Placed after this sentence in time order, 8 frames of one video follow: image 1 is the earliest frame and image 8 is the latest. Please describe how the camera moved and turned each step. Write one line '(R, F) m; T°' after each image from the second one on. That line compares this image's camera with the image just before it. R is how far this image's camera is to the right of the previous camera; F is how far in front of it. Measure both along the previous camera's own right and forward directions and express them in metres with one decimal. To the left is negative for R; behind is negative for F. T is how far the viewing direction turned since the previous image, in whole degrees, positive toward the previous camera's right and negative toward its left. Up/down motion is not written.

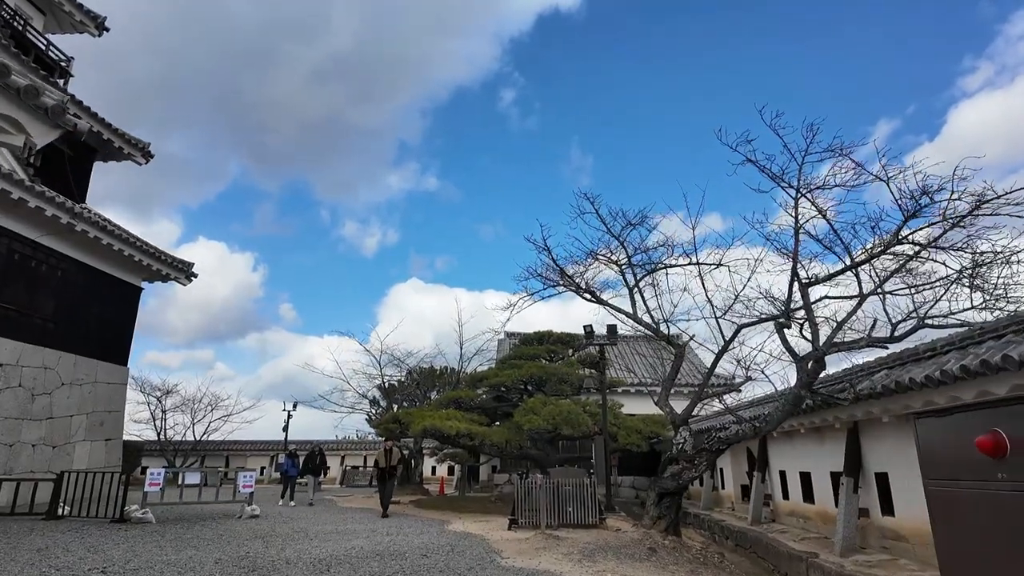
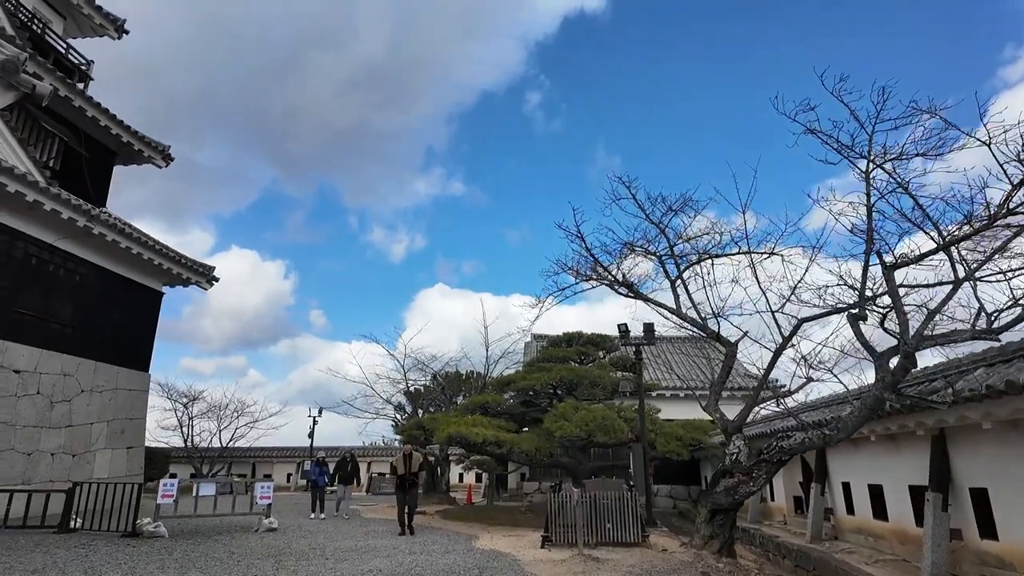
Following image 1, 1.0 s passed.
(-0.1, +0.6) m; -3°
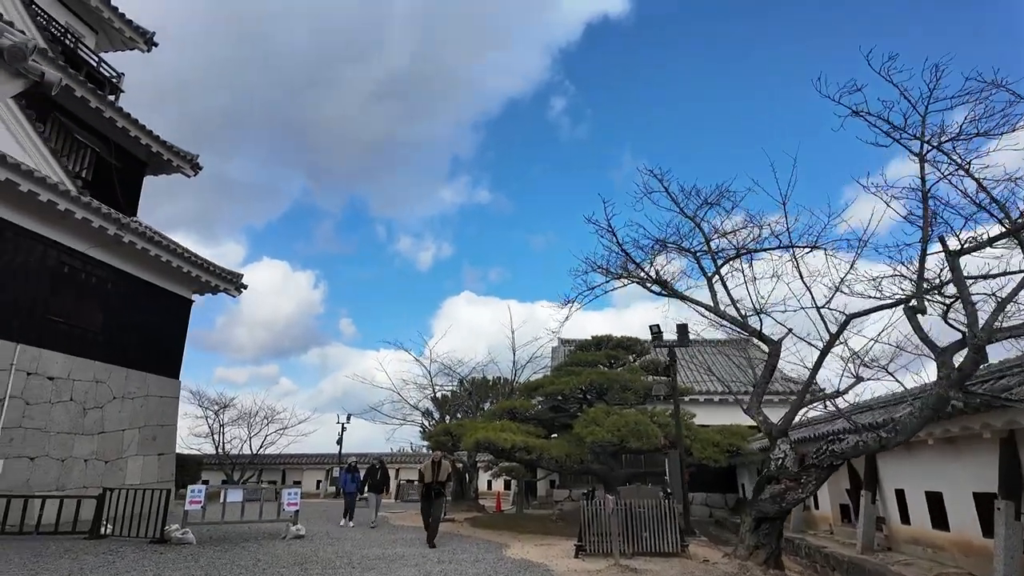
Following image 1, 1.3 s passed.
(0.0, +0.2) m; -2°
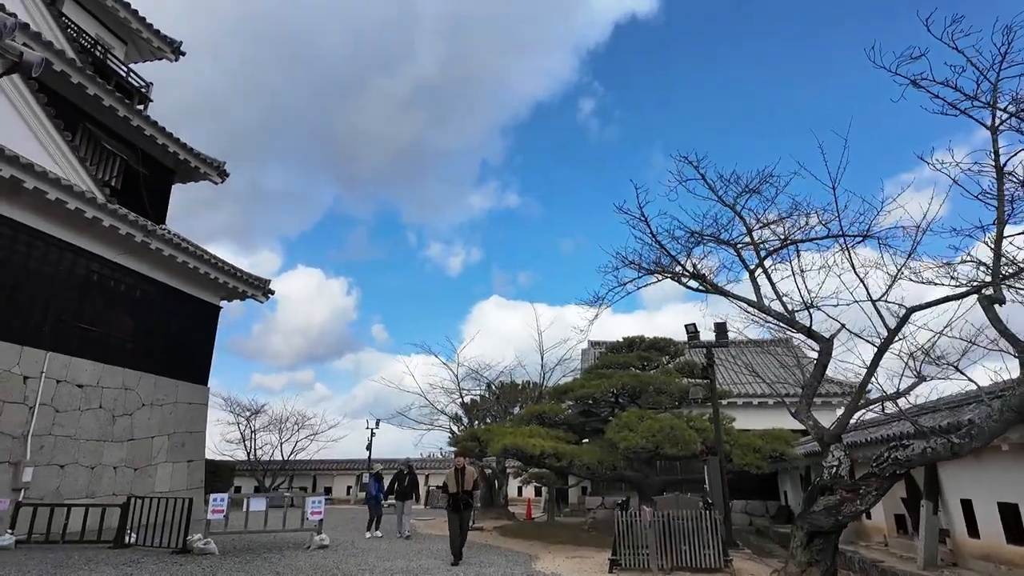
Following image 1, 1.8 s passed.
(0.0, +0.3) m; -3°
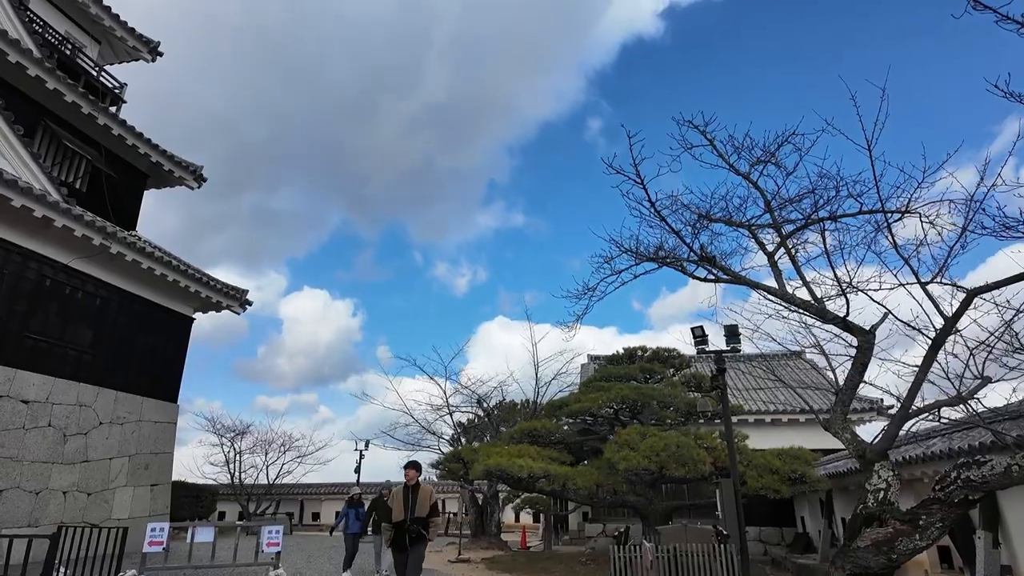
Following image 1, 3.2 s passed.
(+0.3, +0.9) m; 0°
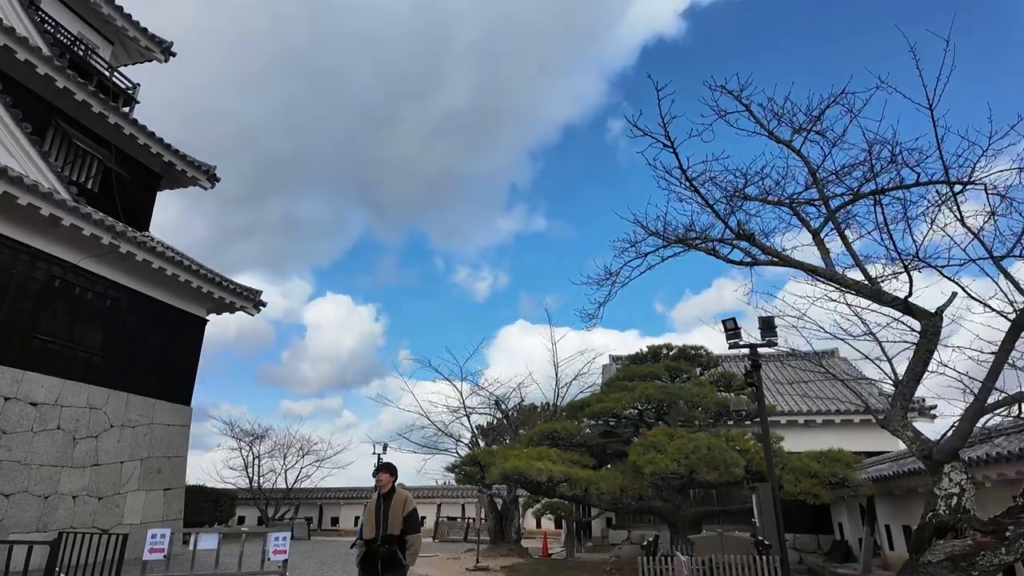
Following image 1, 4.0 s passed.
(0.0, +0.4) m; -2°
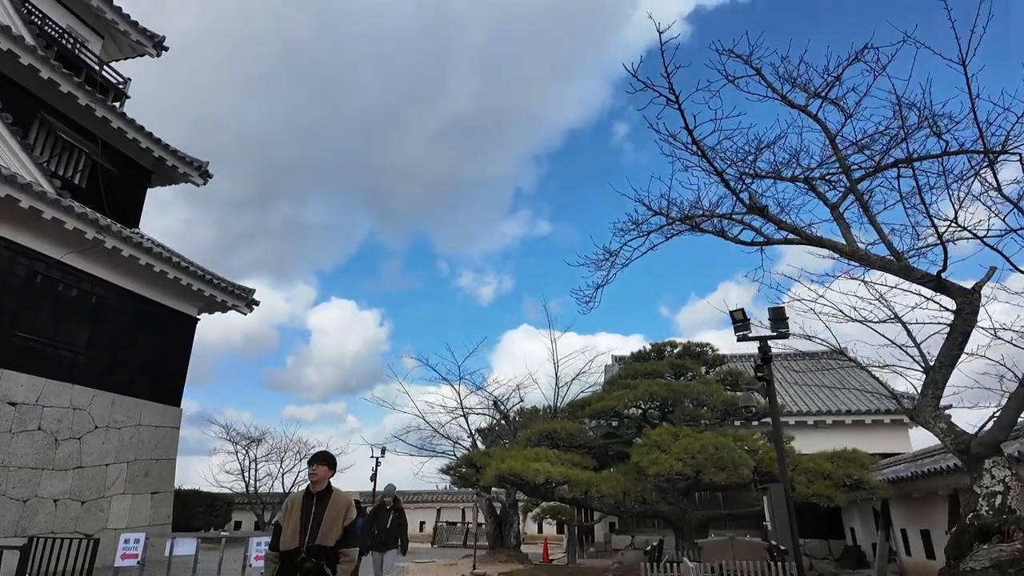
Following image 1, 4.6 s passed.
(+0.1, +0.4) m; 0°
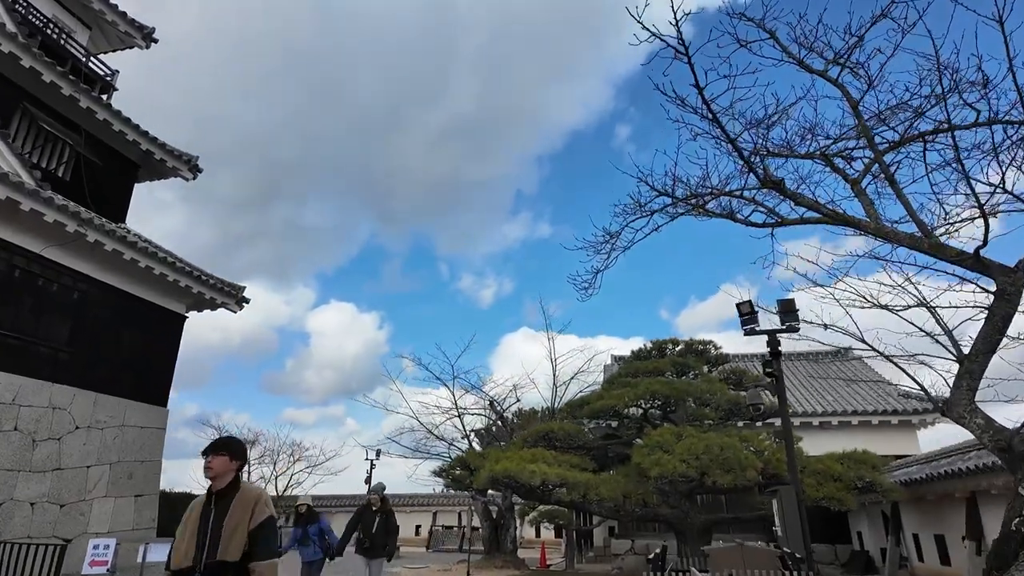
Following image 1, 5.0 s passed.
(0.0, +0.3) m; 0°
